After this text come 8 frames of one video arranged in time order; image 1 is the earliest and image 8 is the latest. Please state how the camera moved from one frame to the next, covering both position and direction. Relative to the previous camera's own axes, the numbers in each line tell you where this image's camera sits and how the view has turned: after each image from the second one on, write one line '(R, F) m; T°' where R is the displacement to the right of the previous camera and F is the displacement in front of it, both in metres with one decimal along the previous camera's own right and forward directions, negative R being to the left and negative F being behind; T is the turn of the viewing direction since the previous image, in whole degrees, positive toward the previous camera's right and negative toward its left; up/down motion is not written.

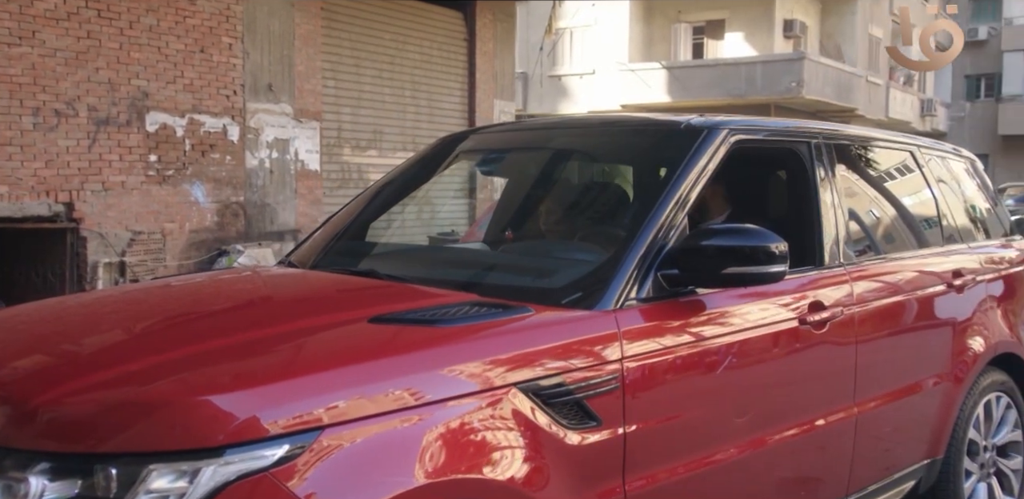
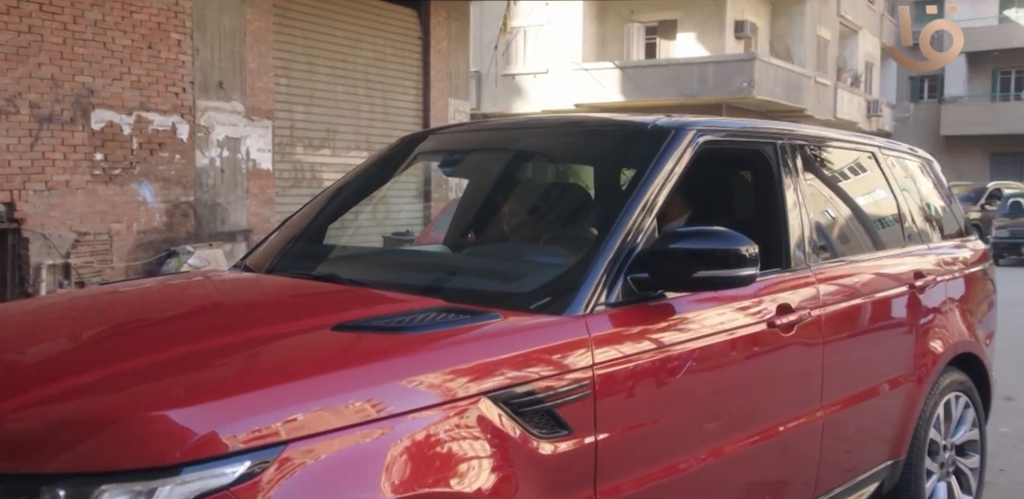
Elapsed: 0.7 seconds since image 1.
(0.0, +0.1) m; +3°
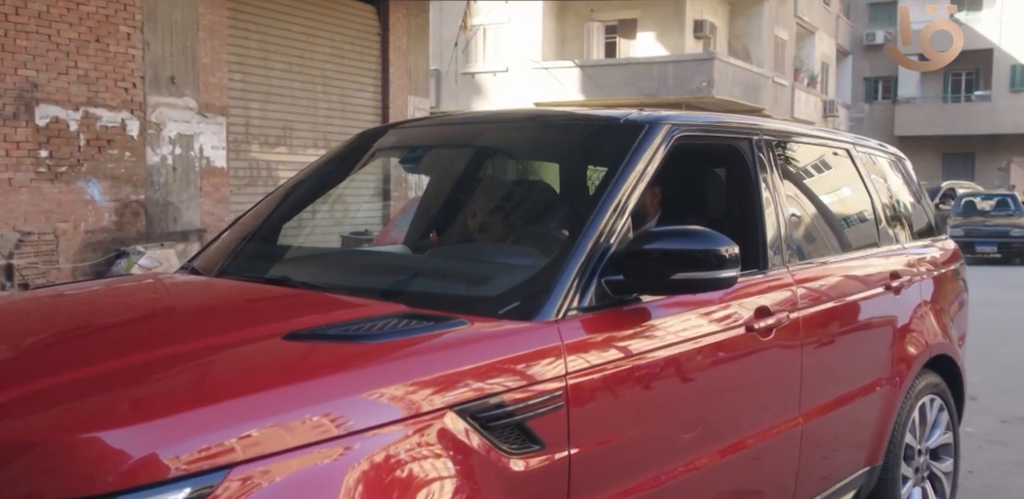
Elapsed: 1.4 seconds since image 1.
(0.0, +0.1) m; +2°
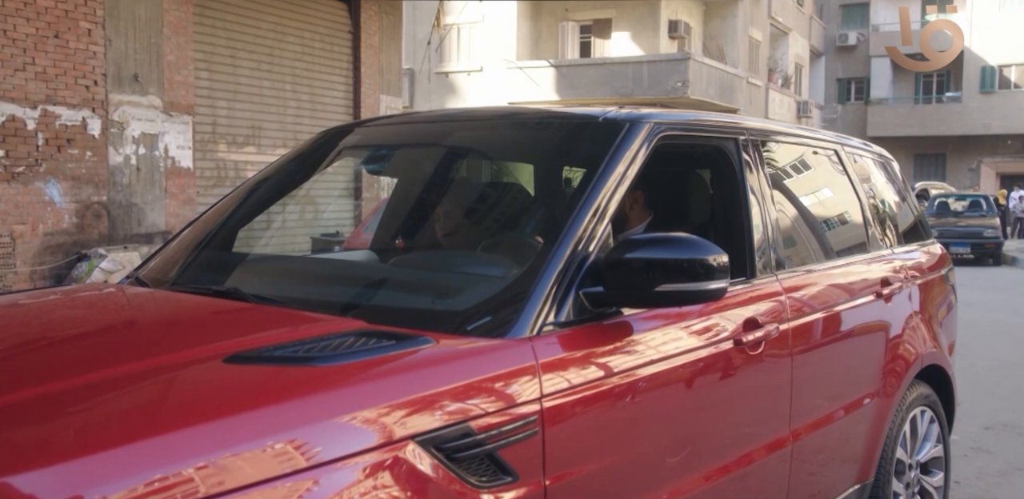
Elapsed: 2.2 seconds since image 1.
(0.0, +0.2) m; +1°
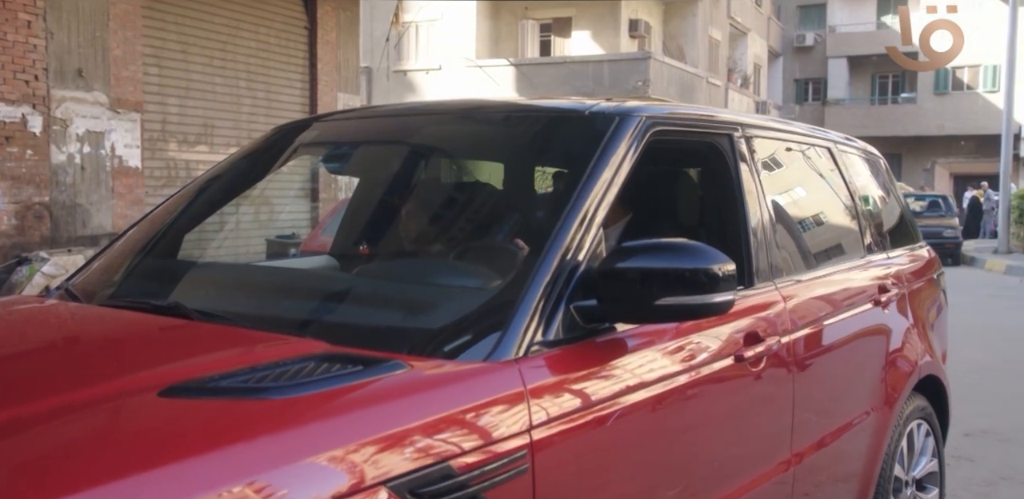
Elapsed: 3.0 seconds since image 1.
(0.0, +0.2) m; +2°
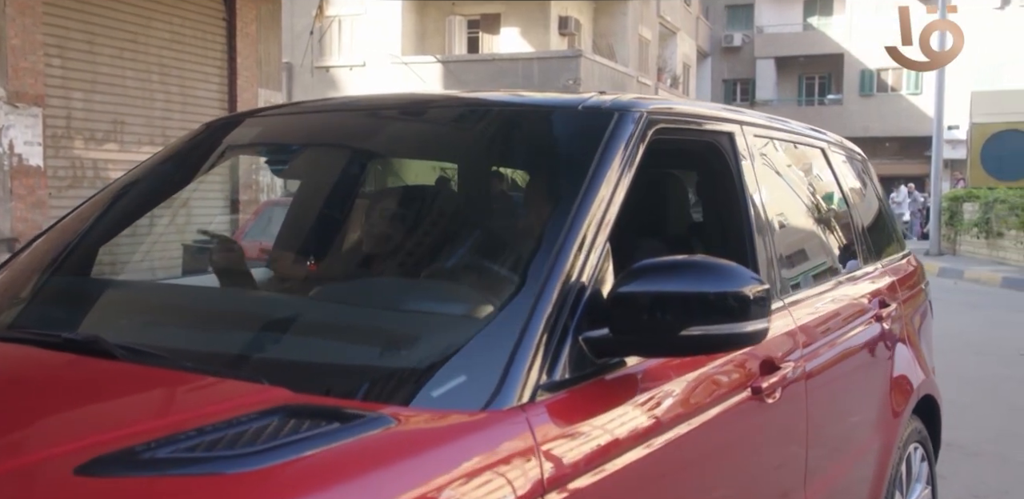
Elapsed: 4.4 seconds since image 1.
(-0.1, +0.4) m; +4°
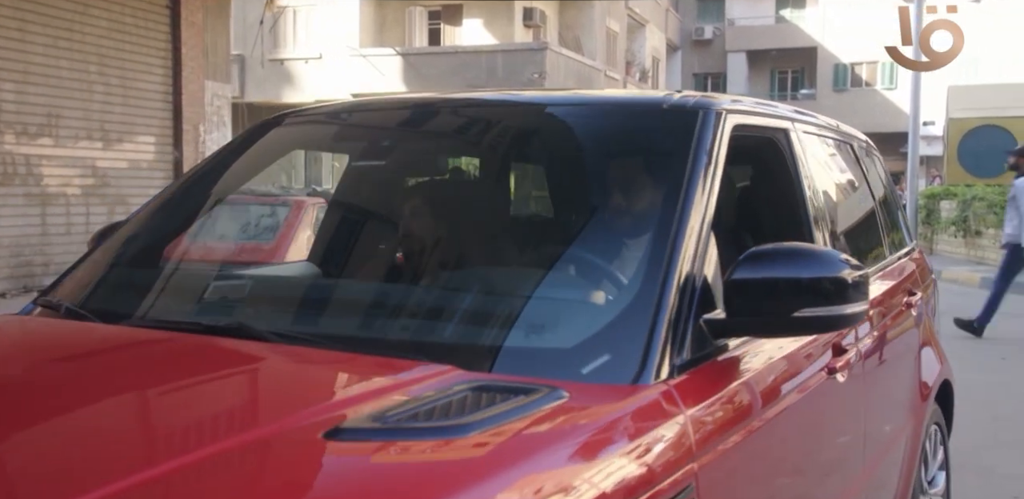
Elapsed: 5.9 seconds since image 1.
(+0.1, +0.6) m; +2°
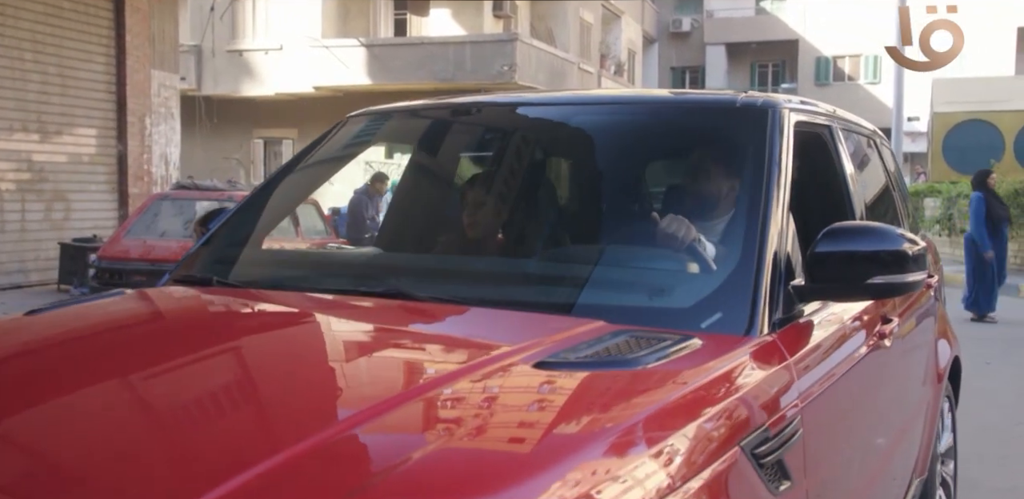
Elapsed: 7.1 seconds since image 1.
(+0.4, +0.6) m; 0°
